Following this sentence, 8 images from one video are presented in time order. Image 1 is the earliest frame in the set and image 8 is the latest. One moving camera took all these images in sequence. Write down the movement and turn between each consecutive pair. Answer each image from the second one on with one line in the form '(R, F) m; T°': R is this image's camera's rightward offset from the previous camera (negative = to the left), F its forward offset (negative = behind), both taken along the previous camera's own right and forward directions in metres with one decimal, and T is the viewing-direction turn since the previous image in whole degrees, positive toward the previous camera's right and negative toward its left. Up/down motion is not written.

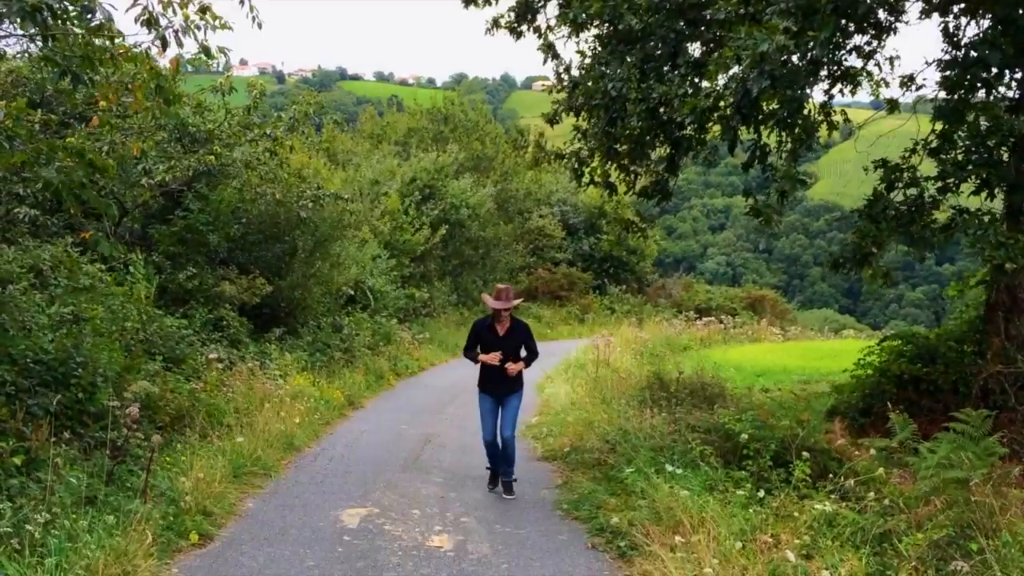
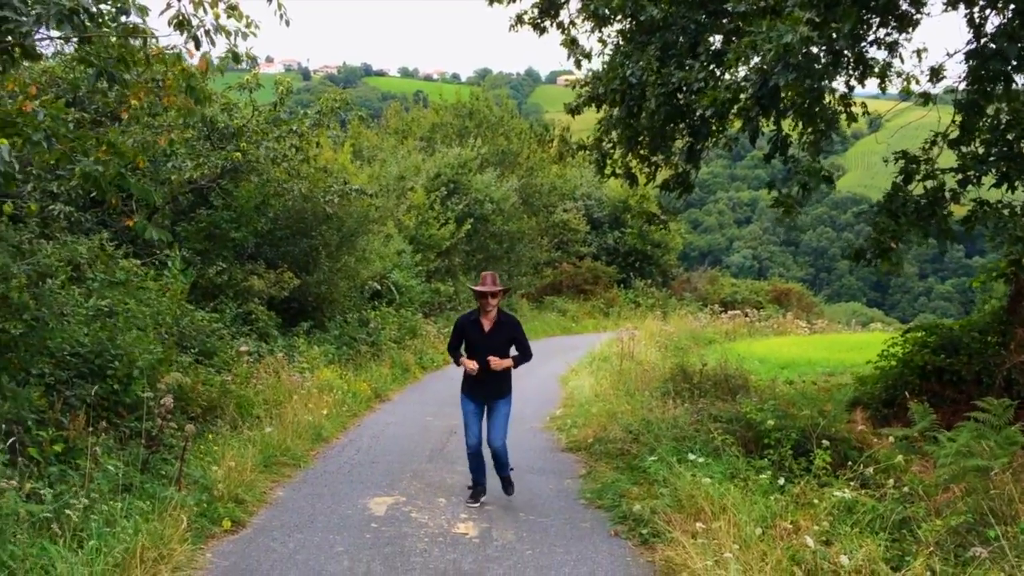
(0.0, -0.1) m; -2°
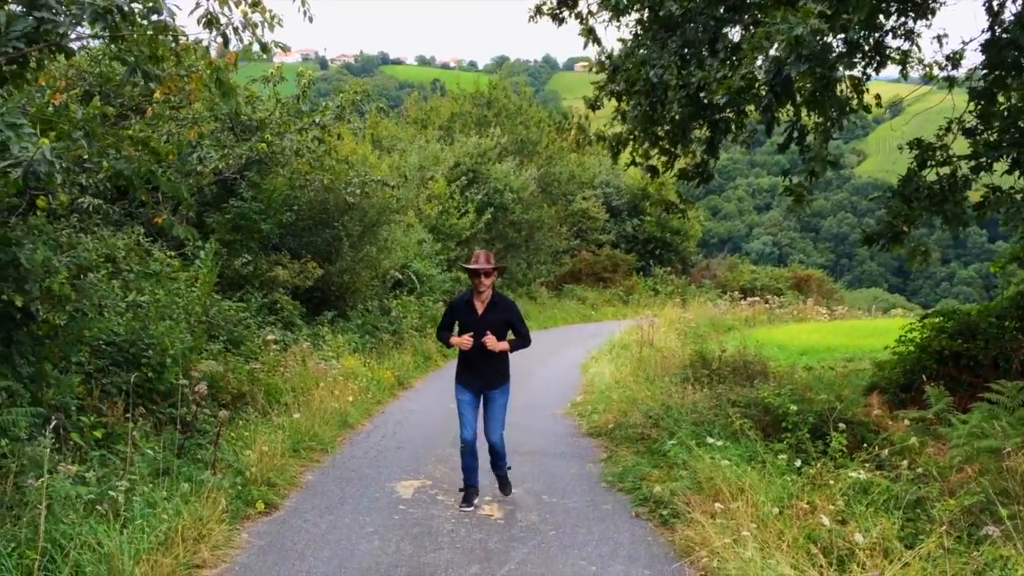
(0.0, -0.2) m; -1°
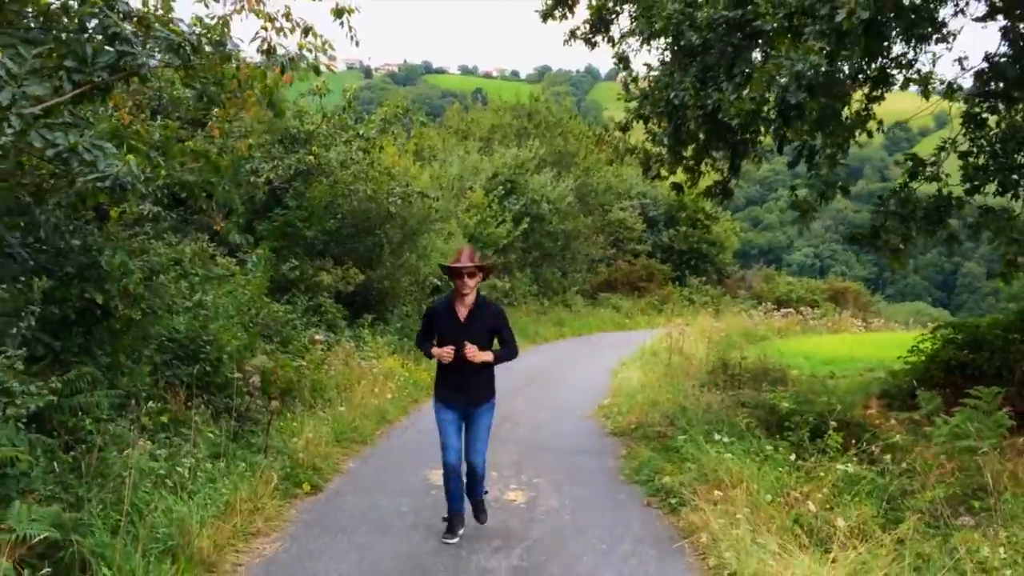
(+0.1, -0.7) m; -2°
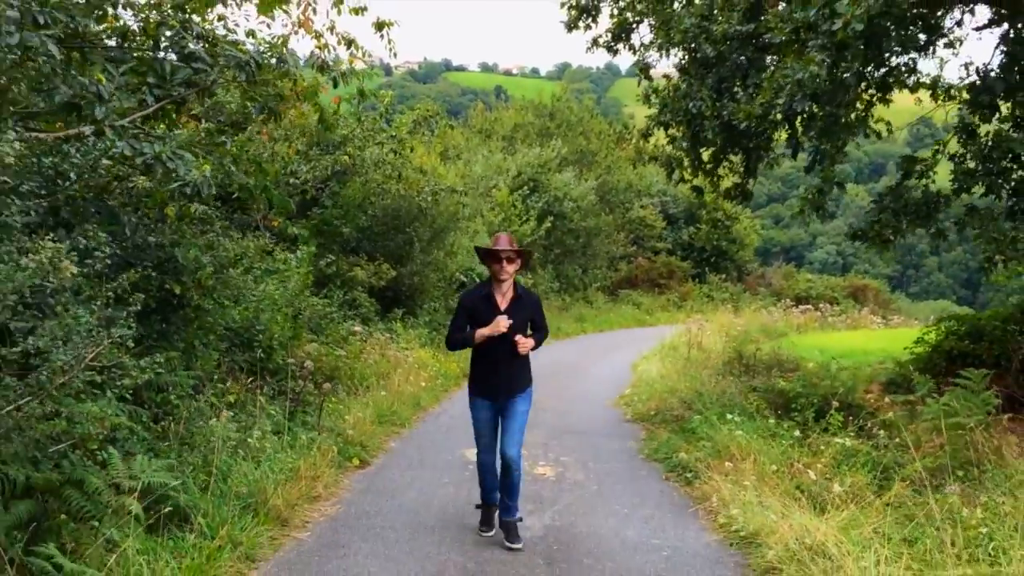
(-0.1, -0.8) m; -1°
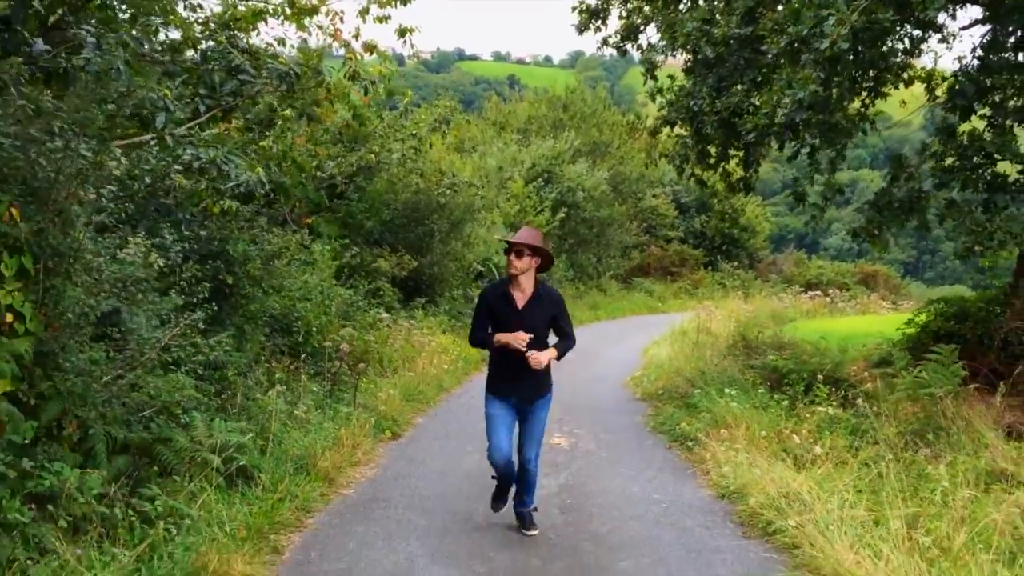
(0.0, -0.8) m; -1°
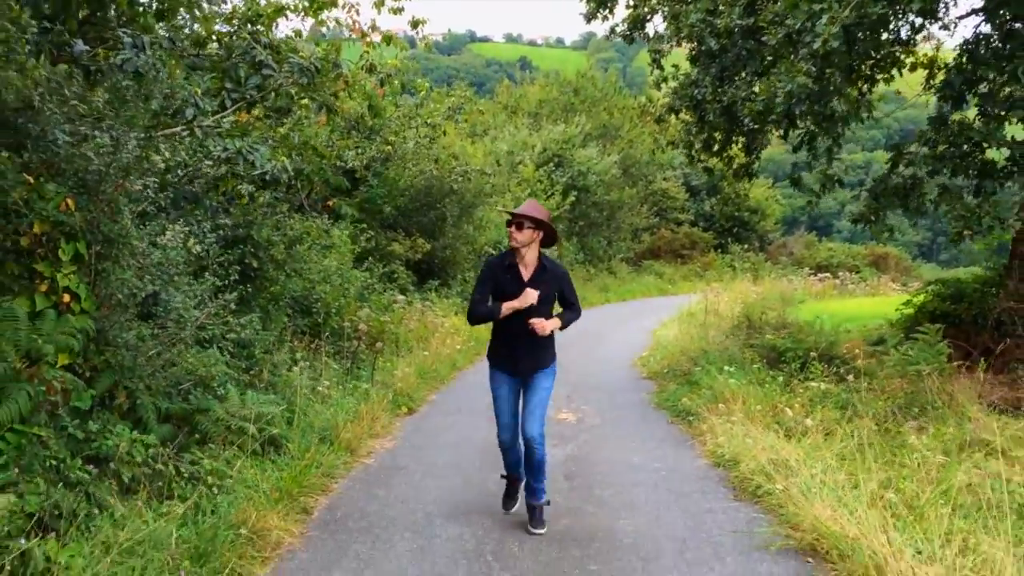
(0.0, -0.5) m; -1°
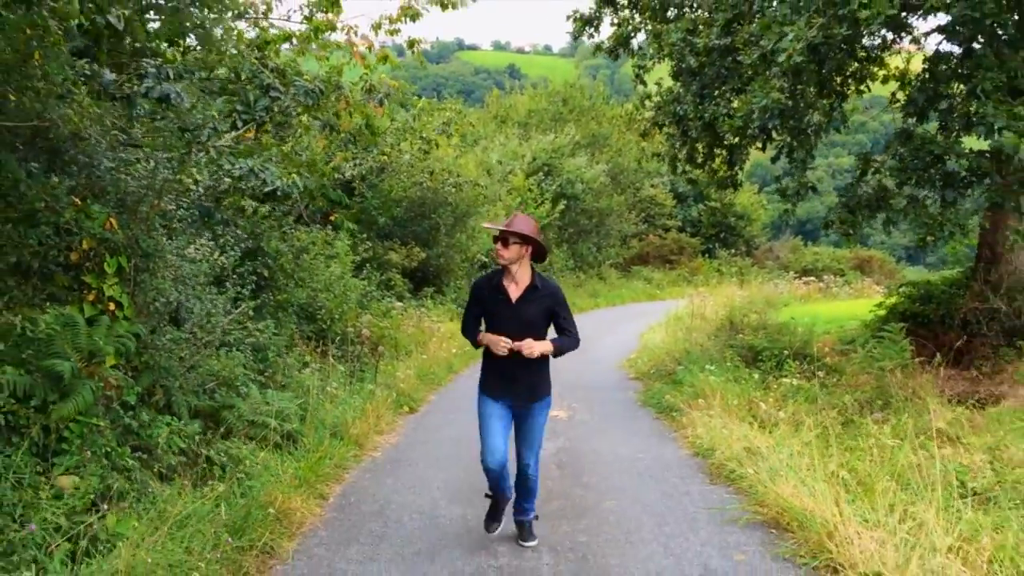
(0.0, -0.6) m; +1°
